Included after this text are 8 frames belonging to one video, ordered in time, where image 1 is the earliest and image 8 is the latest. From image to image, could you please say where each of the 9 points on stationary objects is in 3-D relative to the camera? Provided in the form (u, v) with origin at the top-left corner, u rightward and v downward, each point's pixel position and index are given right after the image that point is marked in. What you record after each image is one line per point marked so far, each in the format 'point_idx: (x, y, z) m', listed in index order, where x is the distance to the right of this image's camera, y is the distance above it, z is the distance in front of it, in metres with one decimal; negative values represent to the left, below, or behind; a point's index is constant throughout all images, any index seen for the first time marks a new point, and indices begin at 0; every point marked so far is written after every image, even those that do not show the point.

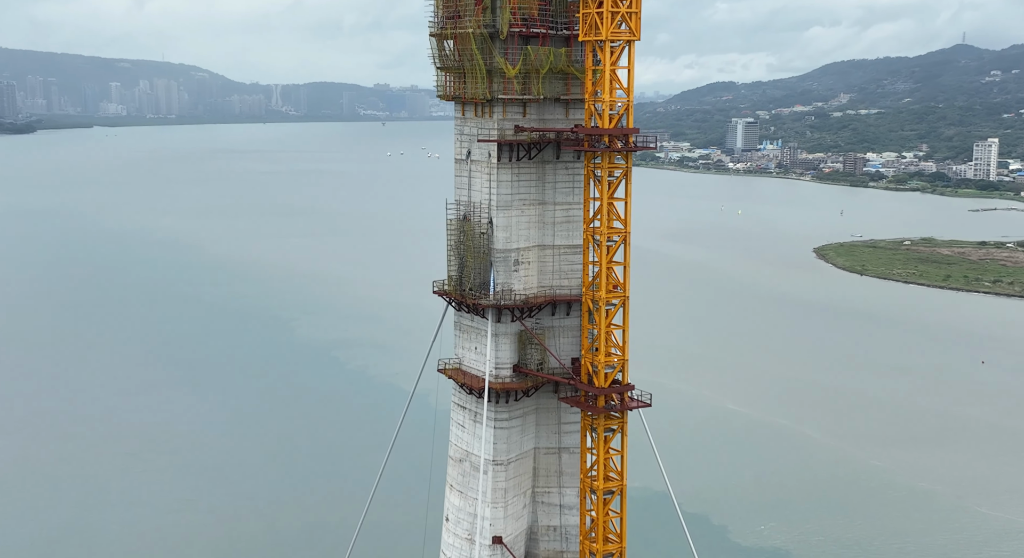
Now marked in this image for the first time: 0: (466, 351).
0: (-0.6, -0.9, +13.3) m
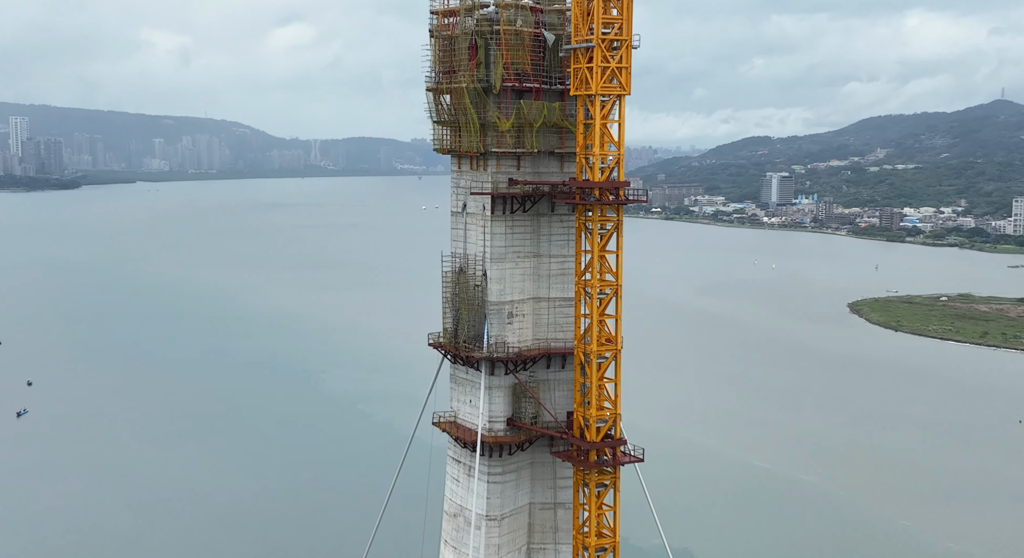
0: (-0.6, -1.5, +13.3) m
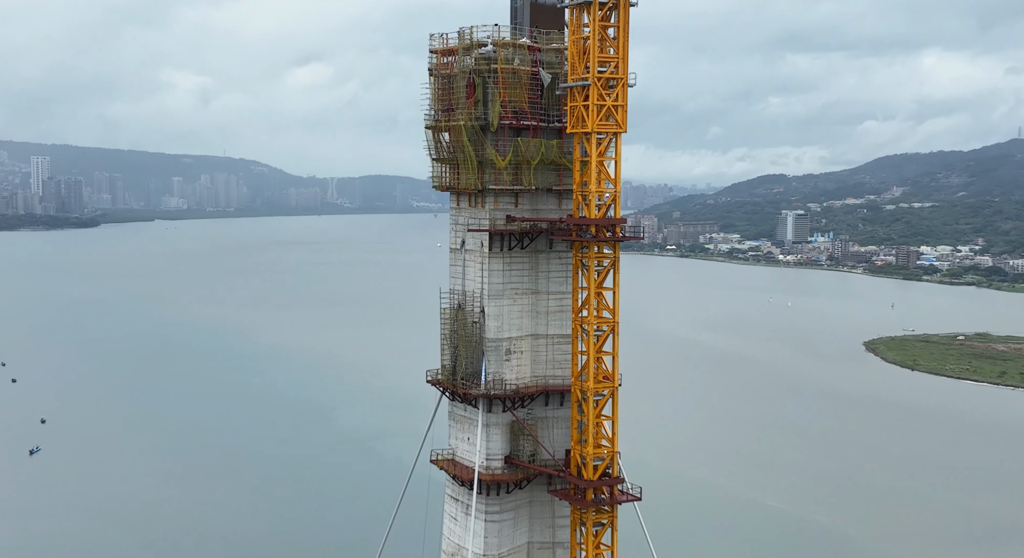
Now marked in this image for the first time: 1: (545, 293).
0: (-0.7, -2.0, +13.2) m
1: (+0.4, -0.2, +13.0) m
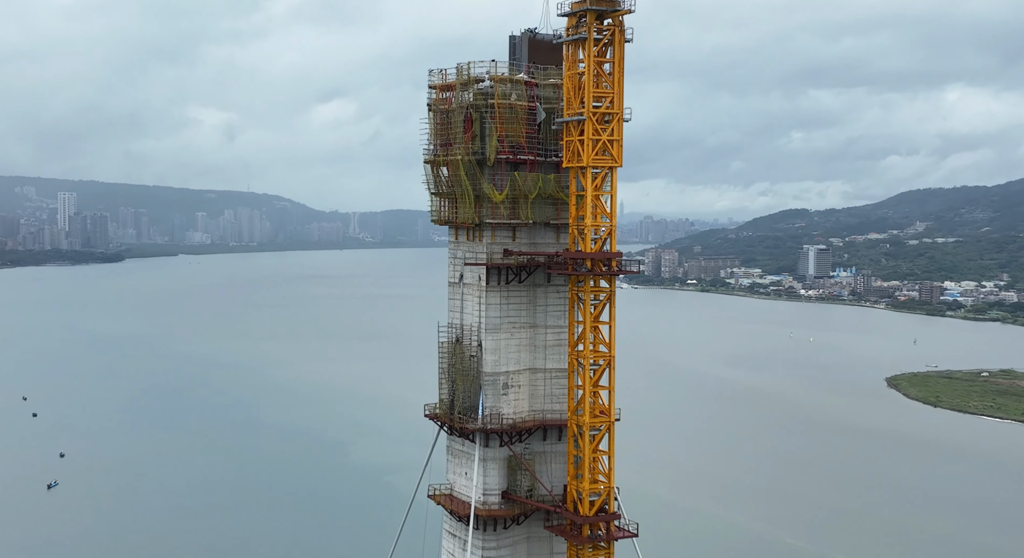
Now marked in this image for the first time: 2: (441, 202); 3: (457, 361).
0: (-0.7, -2.4, +13.2) m
1: (+0.4, -0.6, +13.0) m
2: (-0.9, +0.9, +13.2) m
3: (-0.7, -1.0, +12.9) m
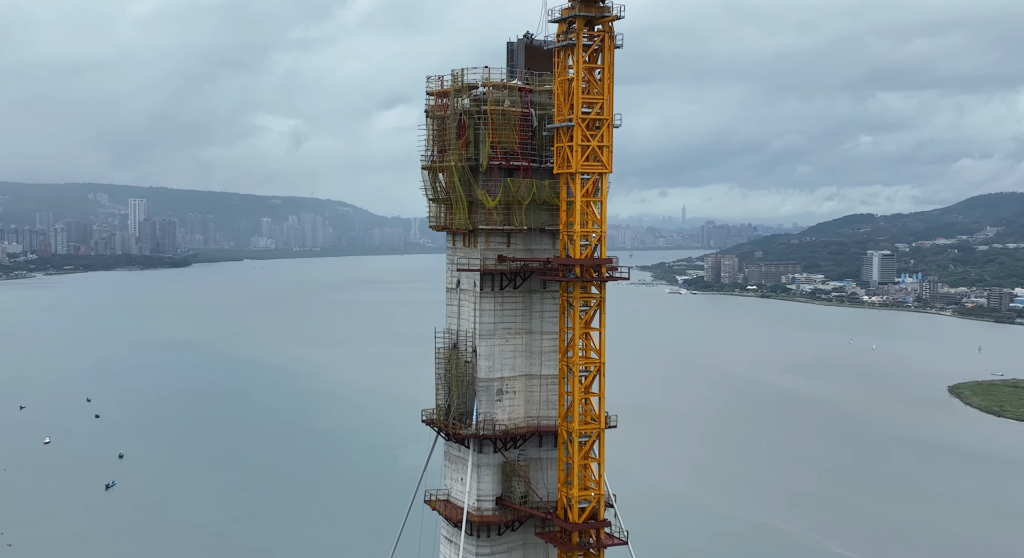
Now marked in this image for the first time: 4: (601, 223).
0: (-0.7, -2.5, +13.2) m
1: (+0.3, -0.6, +13.0) m
2: (-0.9, +0.9, +13.3) m
3: (-0.7, -1.1, +13.0) m
4: (+1.0, +0.7, +12.0) m
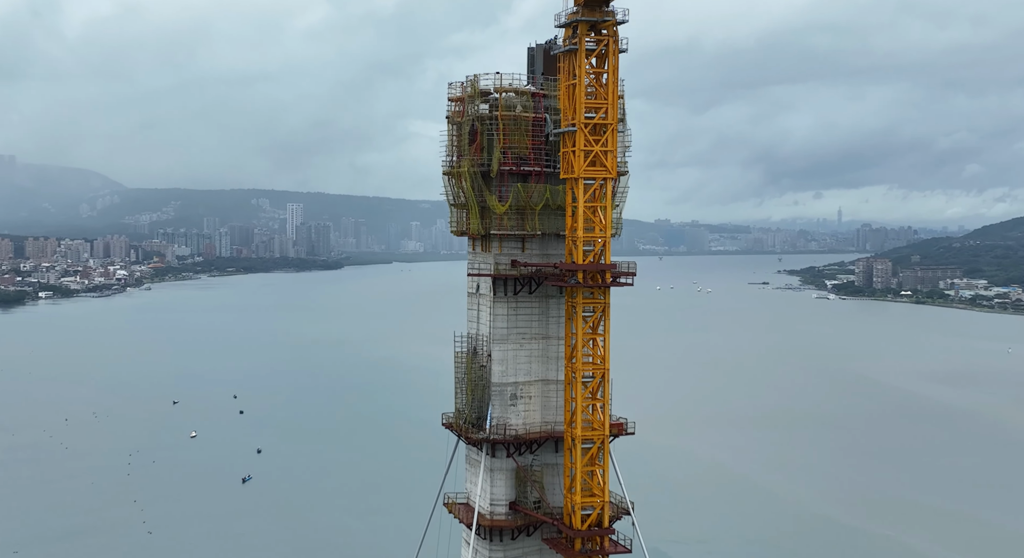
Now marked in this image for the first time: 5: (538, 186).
0: (-0.5, -2.5, +13.3) m
1: (+0.5, -0.7, +12.9) m
2: (-0.7, +0.8, +13.4) m
3: (-0.5, -1.1, +13.1) m
4: (+1.0, +0.6, +11.9) m
5: (+0.3, +1.1, +12.7) m
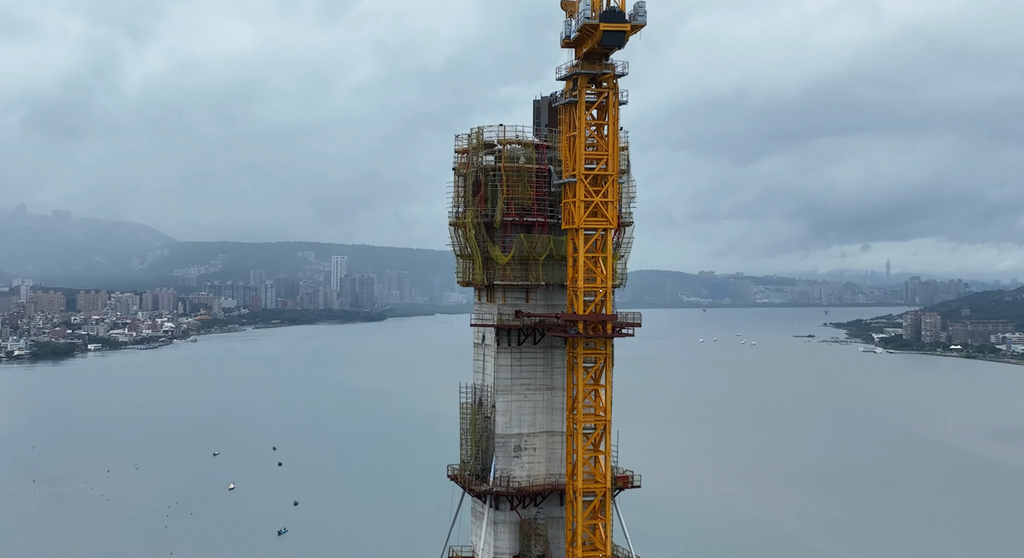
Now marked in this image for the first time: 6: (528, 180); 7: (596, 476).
0: (-0.5, -3.1, +13.2) m
1: (+0.5, -1.3, +12.8) m
2: (-0.6, +0.2, +13.4) m
3: (-0.5, -1.7, +13.0) m
4: (+1.0, 0.0, +11.8) m
5: (+0.3, +0.5, +12.7) m
6: (+0.2, +1.2, +12.7) m
7: (+1.0, -2.2, +11.9) m
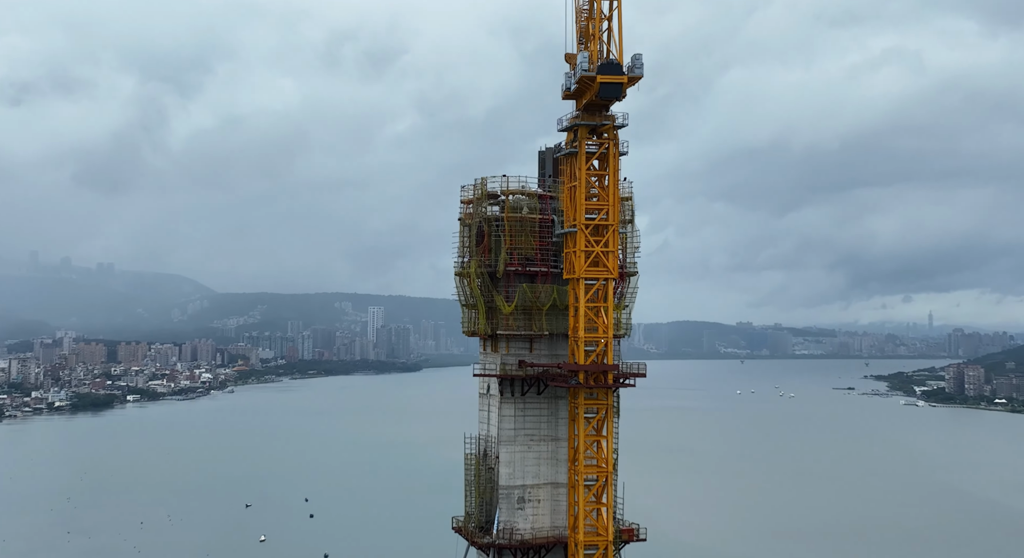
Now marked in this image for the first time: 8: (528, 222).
0: (-0.4, -3.8, +13.0) m
1: (+0.6, -1.9, +12.8) m
2: (-0.5, -0.4, +13.5) m
3: (-0.4, -2.3, +12.9) m
4: (+1.1, -0.5, +11.8) m
5: (+0.4, -0.1, +12.7) m
6: (+0.3, +0.6, +12.7) m
7: (+1.0, -2.7, +11.7) m
8: (+0.2, +0.7, +12.7) m
